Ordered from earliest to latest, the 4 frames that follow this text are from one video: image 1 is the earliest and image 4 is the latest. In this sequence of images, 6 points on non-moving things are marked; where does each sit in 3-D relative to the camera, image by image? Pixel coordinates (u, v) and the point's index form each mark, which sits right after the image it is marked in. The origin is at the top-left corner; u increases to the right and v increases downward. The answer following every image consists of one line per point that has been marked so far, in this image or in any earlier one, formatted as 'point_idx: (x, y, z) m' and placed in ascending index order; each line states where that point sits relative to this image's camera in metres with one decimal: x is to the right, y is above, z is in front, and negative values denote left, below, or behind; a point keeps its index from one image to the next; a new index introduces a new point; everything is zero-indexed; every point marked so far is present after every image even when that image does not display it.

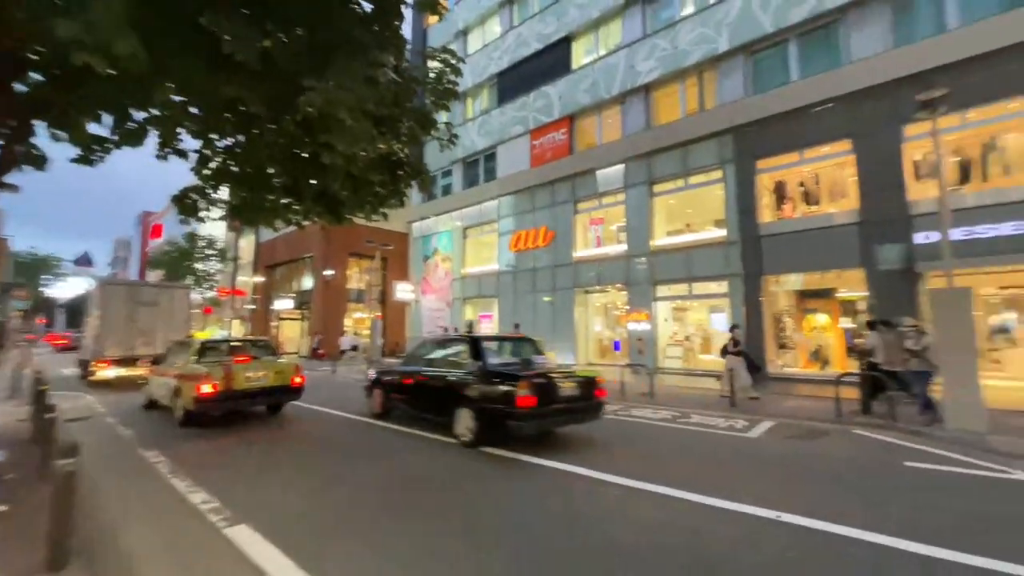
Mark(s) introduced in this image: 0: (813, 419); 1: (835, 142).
0: (+7.0, -3.0, +10.2) m
1: (+10.8, +4.9, +14.7) m
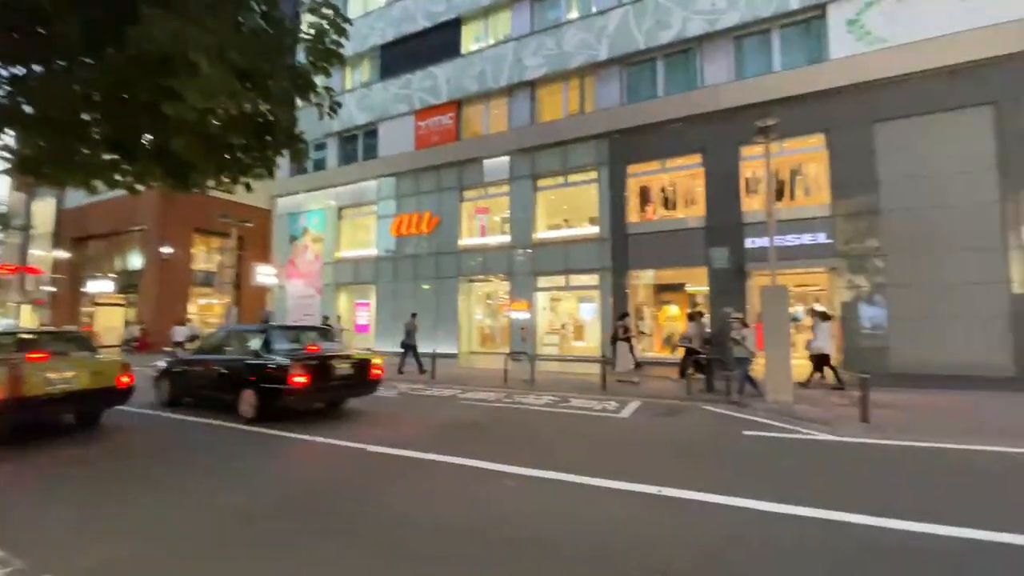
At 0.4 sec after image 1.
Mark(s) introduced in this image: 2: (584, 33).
0: (+4.2, -2.9, +11.6) m
1: (+6.8, +5.1, +16.8) m
2: (+3.0, +10.8, +18.6) m
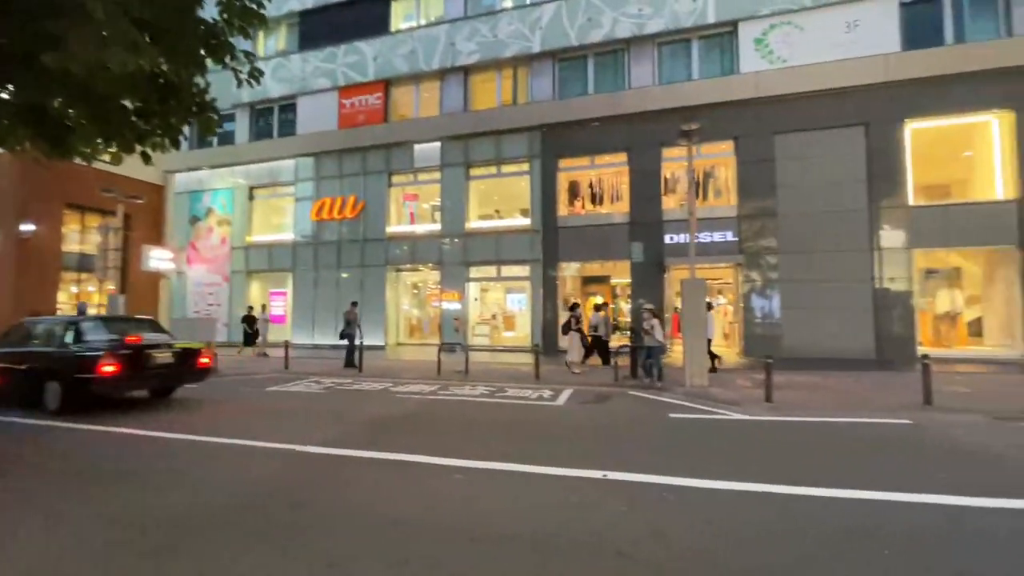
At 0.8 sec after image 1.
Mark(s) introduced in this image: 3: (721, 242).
0: (+2.4, -2.7, +12.2) m
1: (+4.2, +5.4, +17.6) m
2: (+0.2, +11.2, +18.5) m
3: (+7.9, +1.7, +16.7) m
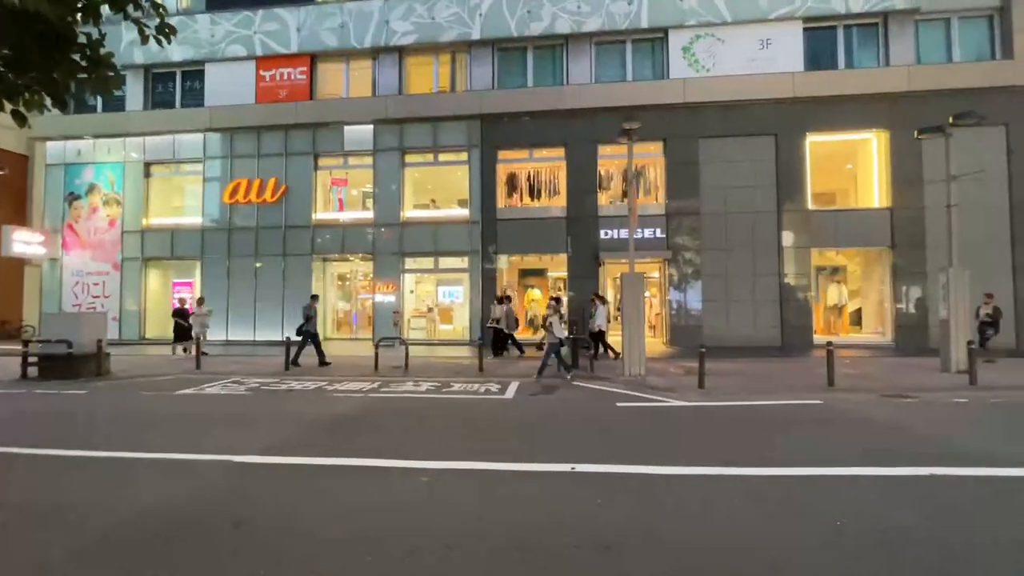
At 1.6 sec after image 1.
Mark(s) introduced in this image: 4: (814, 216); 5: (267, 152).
0: (+0.8, -2.5, +12.3) m
1: (+1.8, +5.7, +17.8) m
2: (-2.3, +11.5, +18.0) m
3: (+5.5, +2.0, +17.6) m
4: (+11.9, +2.8, +17.3) m
5: (-10.4, +5.8, +18.7) m
